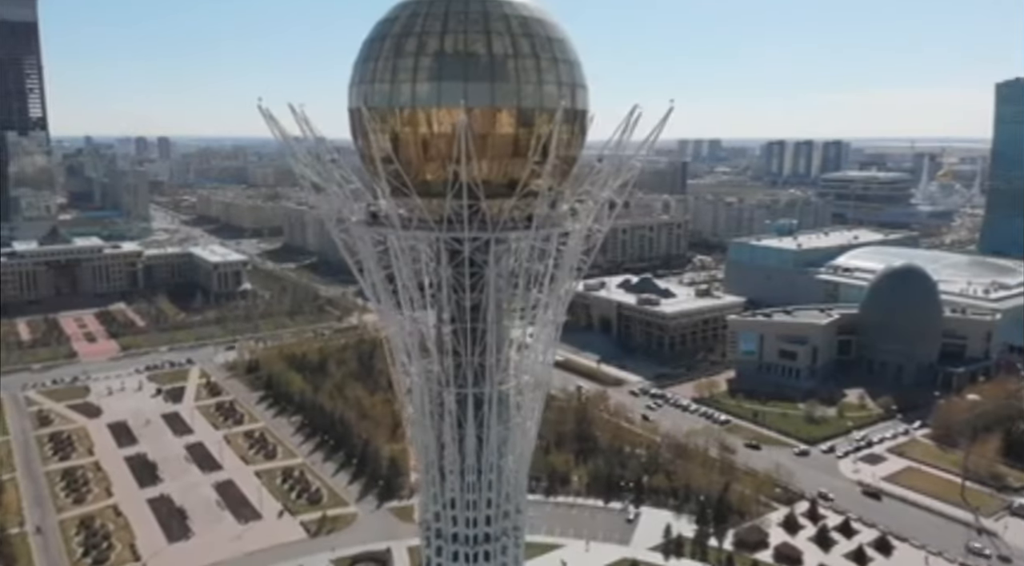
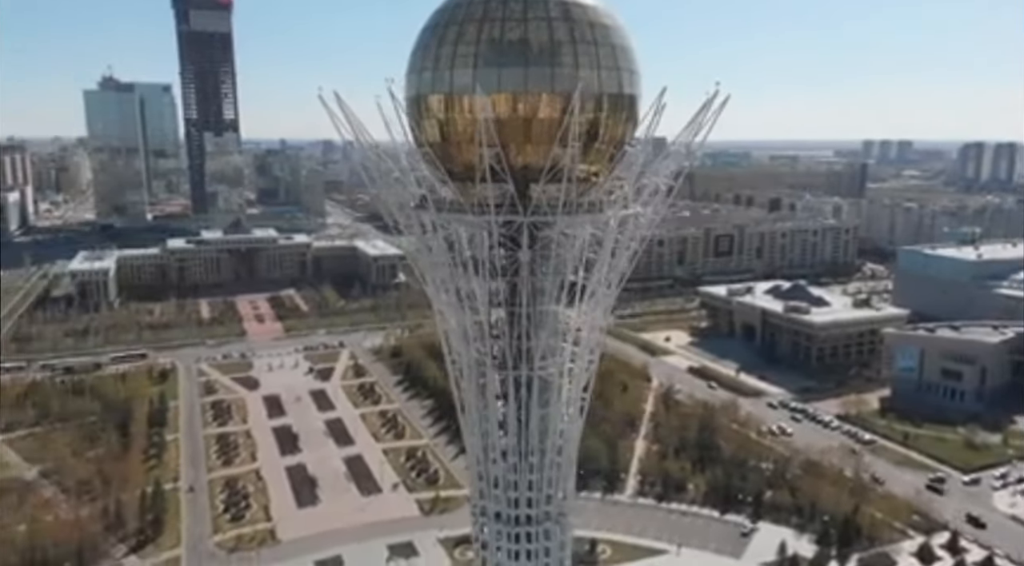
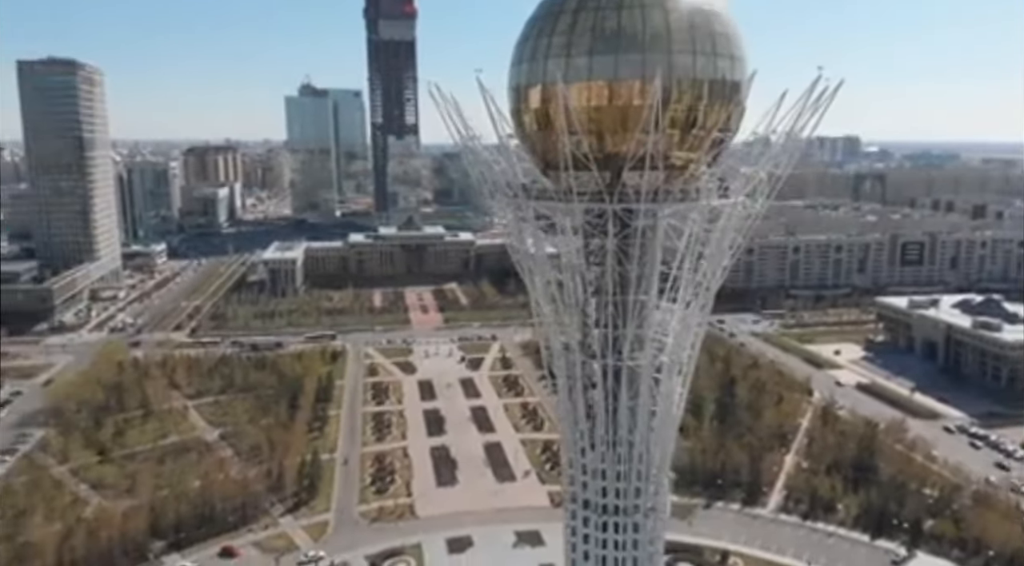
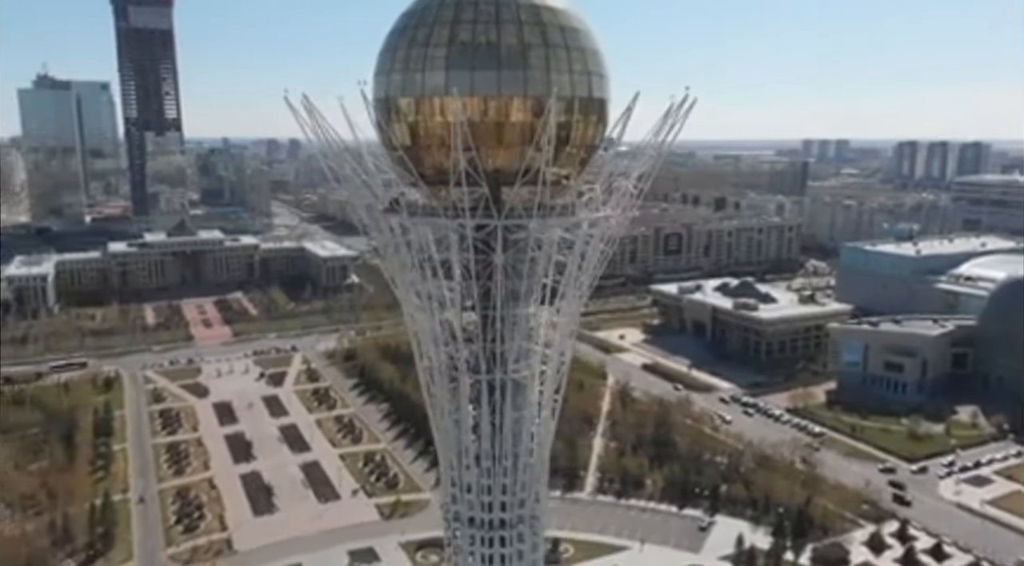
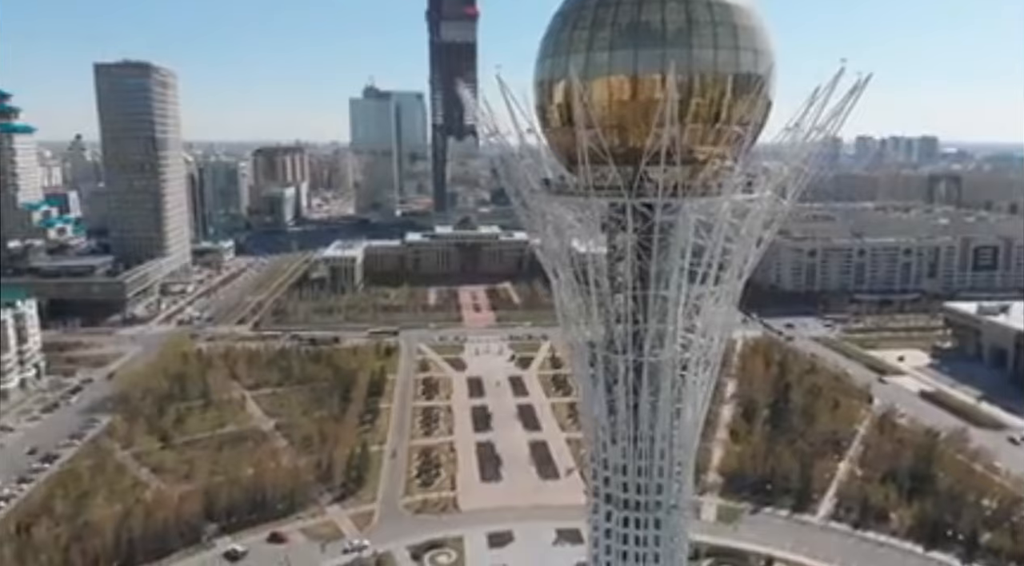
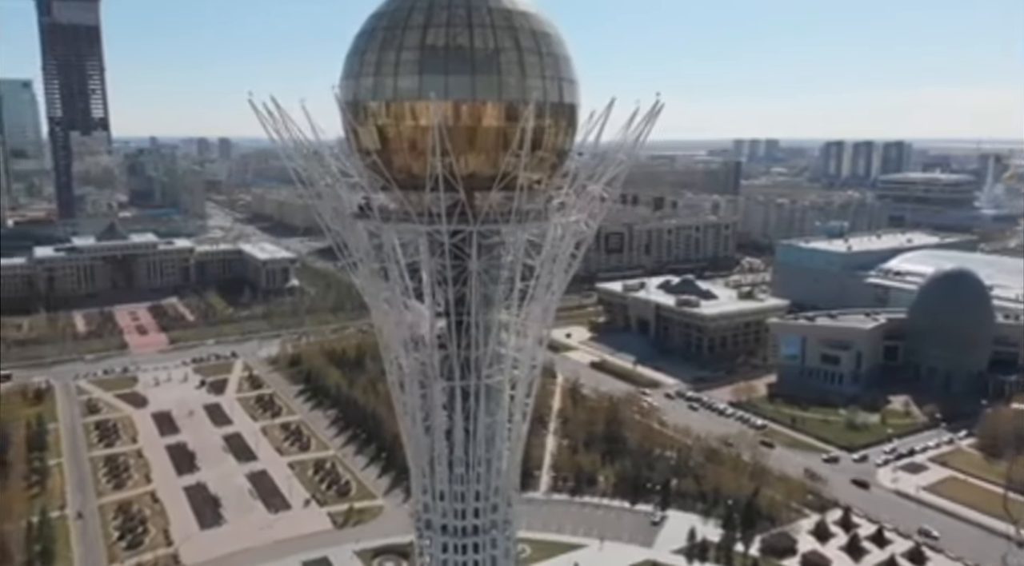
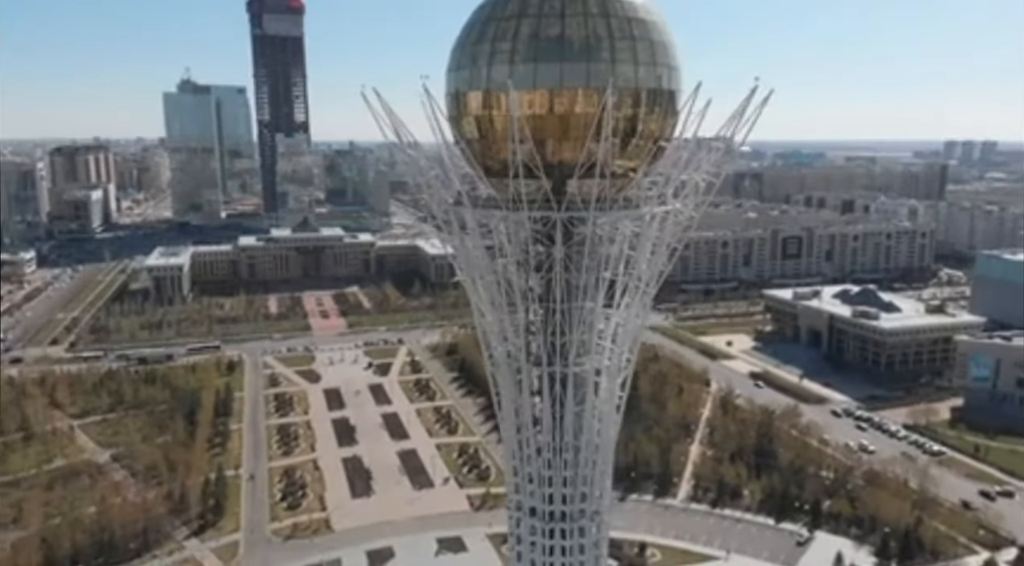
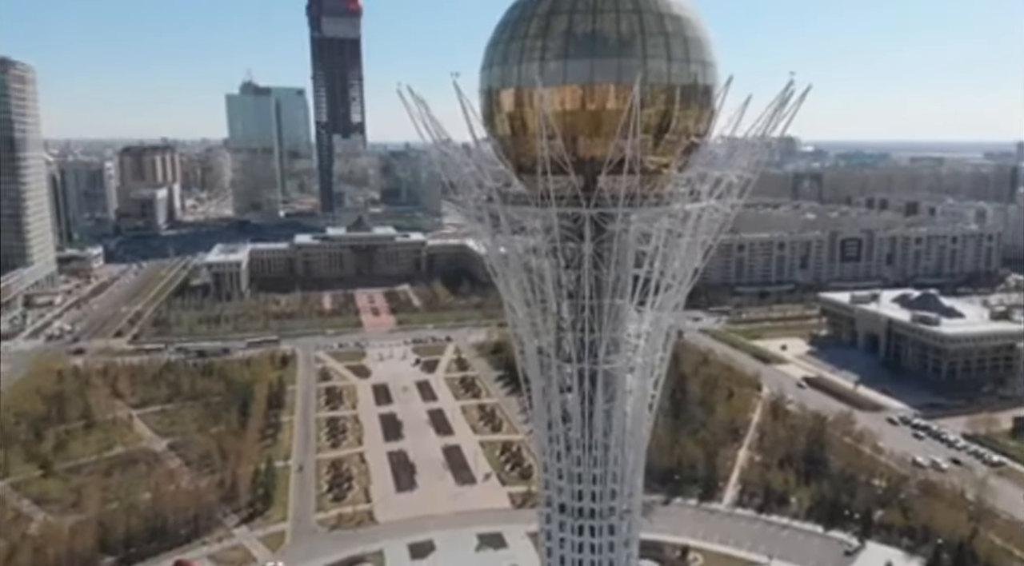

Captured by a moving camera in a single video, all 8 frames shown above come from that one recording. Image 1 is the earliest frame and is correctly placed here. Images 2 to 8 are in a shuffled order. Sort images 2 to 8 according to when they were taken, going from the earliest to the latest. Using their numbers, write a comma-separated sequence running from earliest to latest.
6, 4, 2, 7, 8, 3, 5
